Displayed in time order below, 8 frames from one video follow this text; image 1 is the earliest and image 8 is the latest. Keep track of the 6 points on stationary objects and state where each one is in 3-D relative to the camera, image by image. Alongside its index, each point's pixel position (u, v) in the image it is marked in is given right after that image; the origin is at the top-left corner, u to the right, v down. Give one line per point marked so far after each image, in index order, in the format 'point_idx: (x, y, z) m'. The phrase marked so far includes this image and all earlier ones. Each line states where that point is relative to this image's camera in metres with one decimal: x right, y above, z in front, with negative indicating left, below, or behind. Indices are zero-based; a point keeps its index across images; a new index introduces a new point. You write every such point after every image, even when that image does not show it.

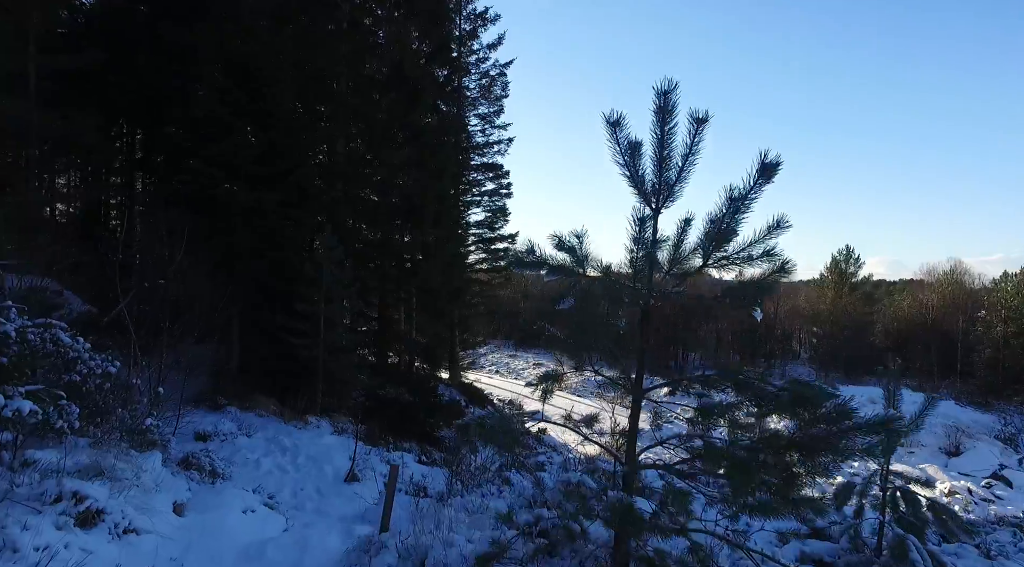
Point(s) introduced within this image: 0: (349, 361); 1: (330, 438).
0: (-3.2, -1.6, +13.4) m
1: (-3.0, -2.7, +11.6) m
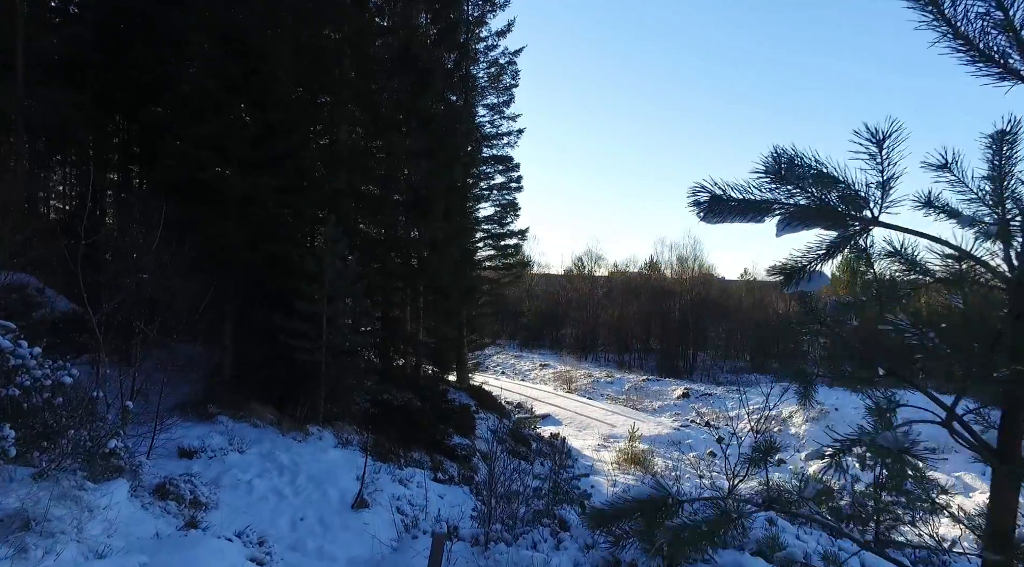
0: (-2.8, -1.5, +12.1) m
1: (-2.7, -2.6, +10.4) m
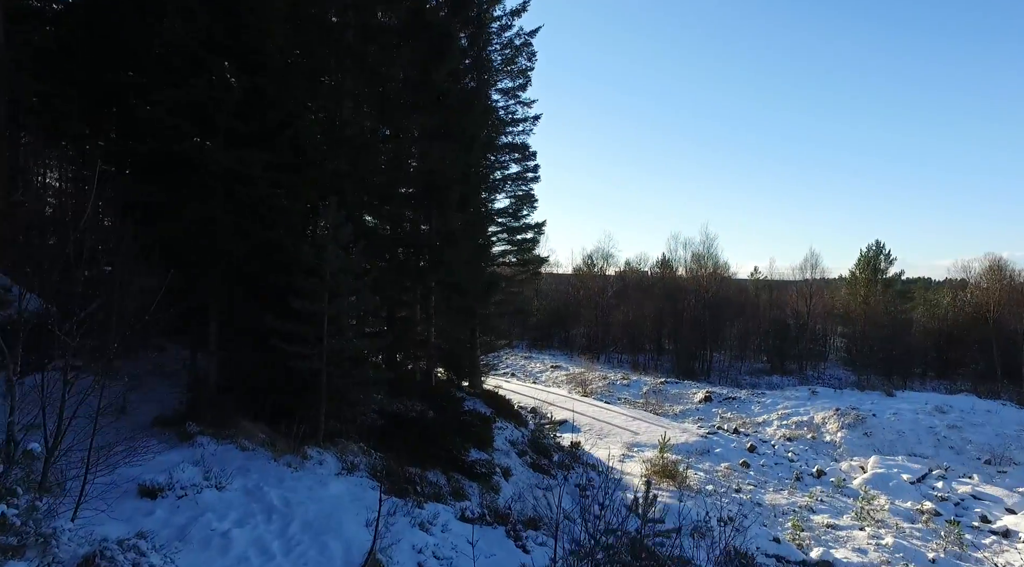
0: (-2.3, -1.4, +10.3) m
1: (-2.2, -2.5, +8.5) m
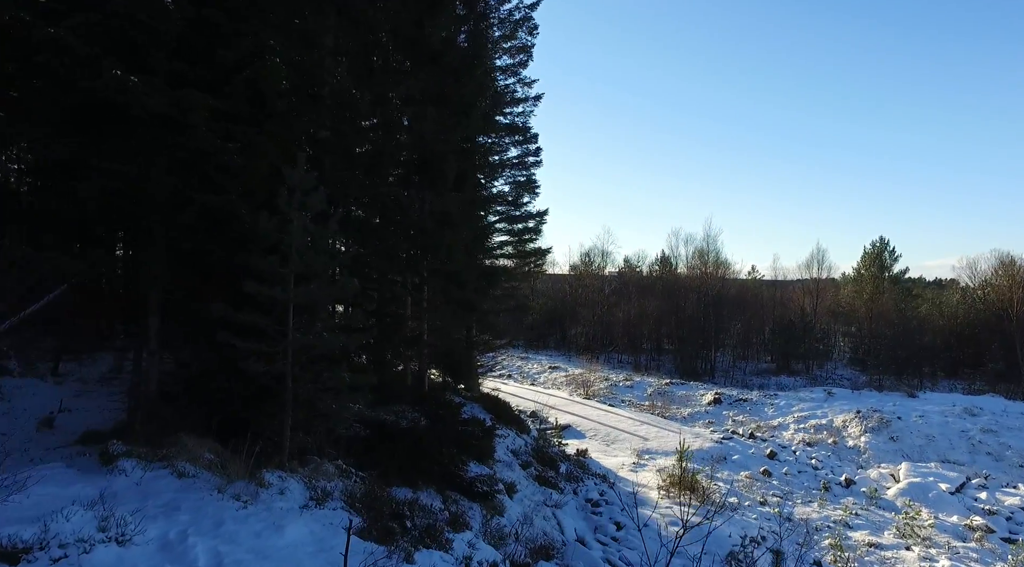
0: (-2.1, -1.2, +8.3) m
1: (-2.0, -2.3, +6.5) m
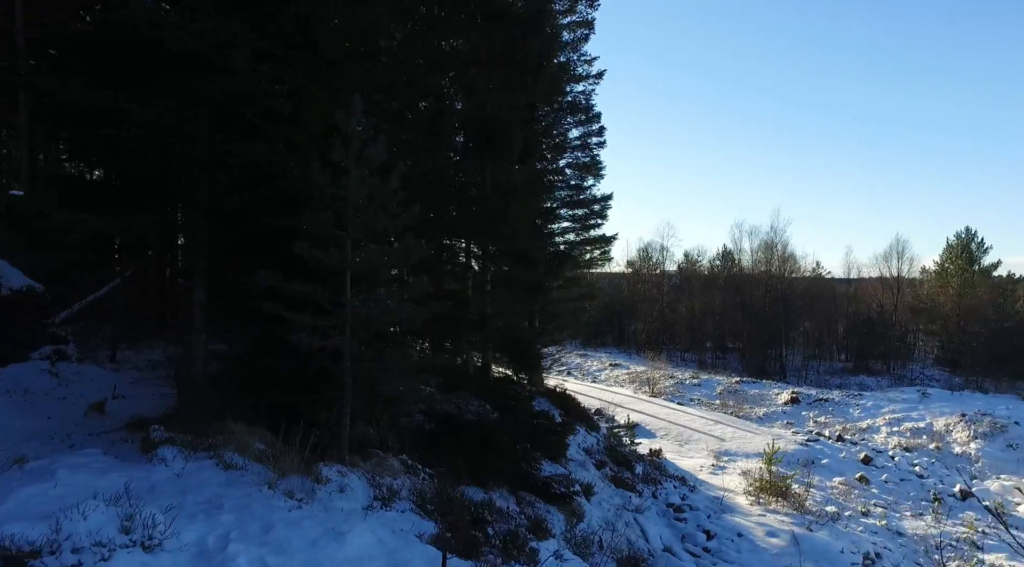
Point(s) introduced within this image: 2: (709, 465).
0: (-1.1, -0.8, +7.1) m
1: (-1.1, -1.9, +5.4) m
2: (+5.1, -4.7, +17.9) m
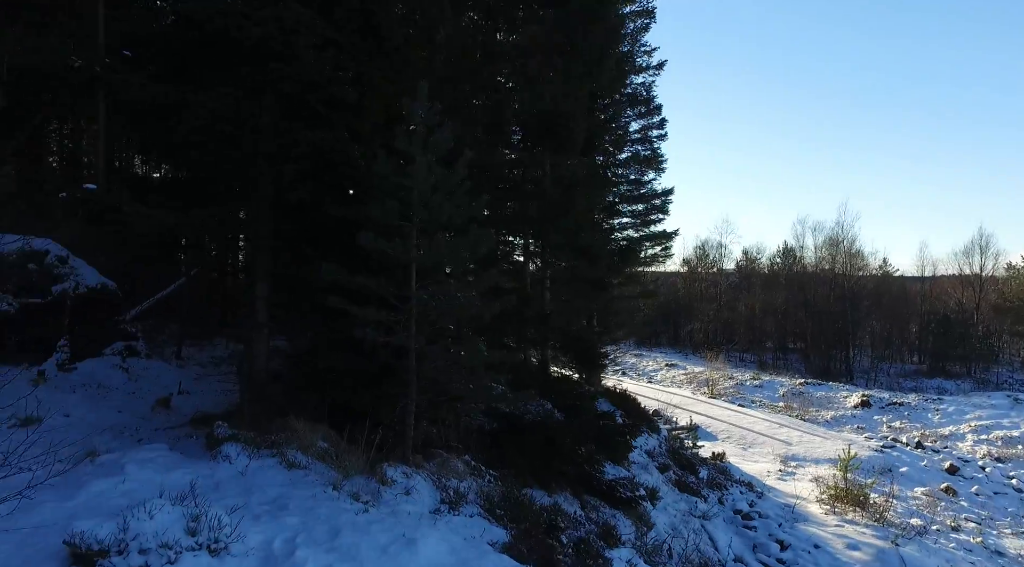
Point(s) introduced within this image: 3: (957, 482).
0: (-0.5, -0.8, +6.8) m
1: (-0.6, -1.8, +5.1) m
2: (+6.6, -4.6, +17.2) m
3: (+10.5, -5.1, +16.7) m
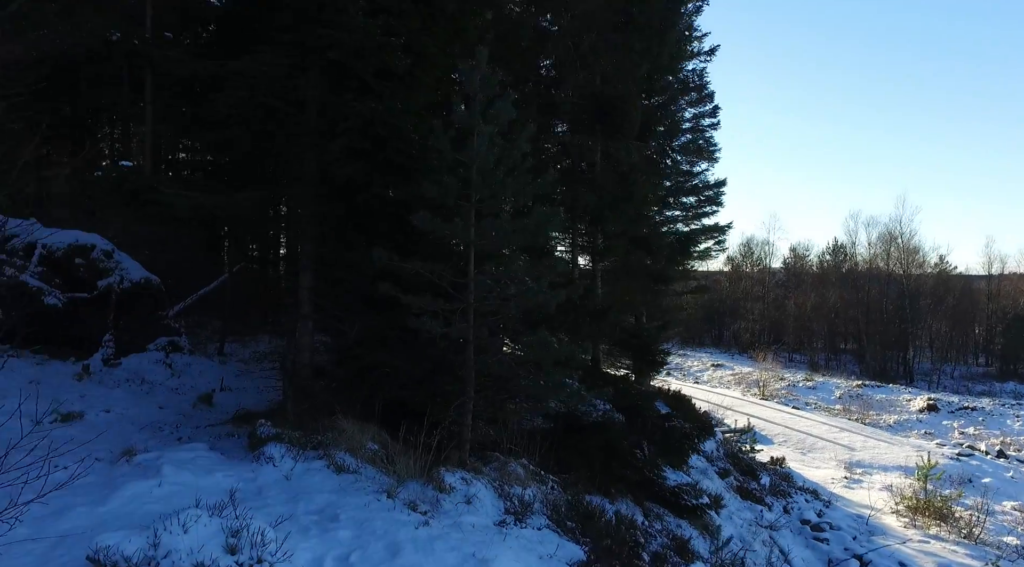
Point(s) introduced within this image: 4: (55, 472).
0: (+0.1, -0.7, +6.2) m
1: (-0.1, -1.7, +4.5) m
2: (+7.7, -4.5, +16.1) m
3: (+11.6, -5.0, +15.5) m
4: (-3.8, -1.6, +5.7) m
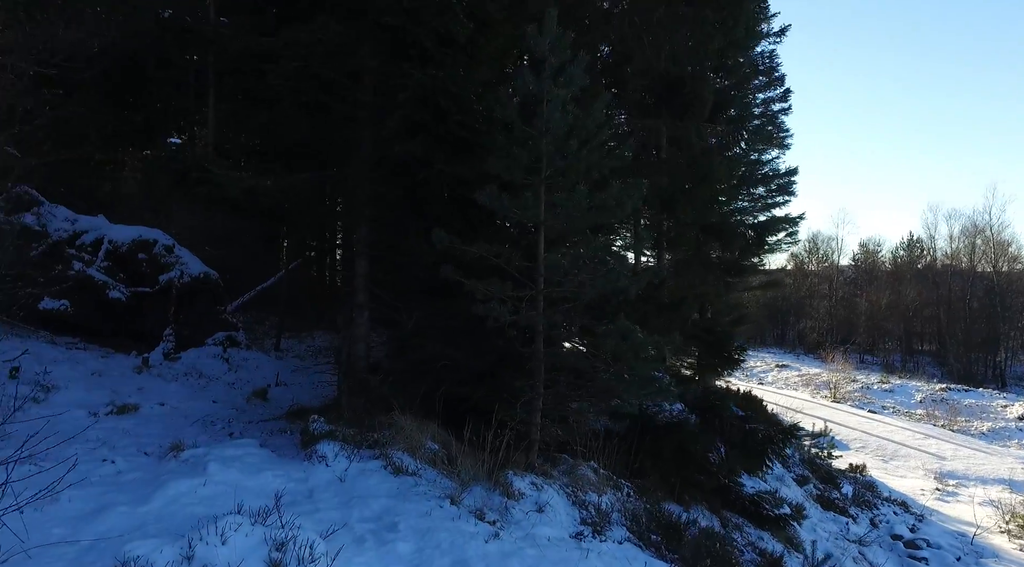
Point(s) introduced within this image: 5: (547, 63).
0: (+0.7, -0.5, +5.6) m
1: (+0.4, -1.6, +3.9) m
2: (+9.0, -4.4, +14.9) m
3: (+12.9, -4.9, +14.0) m
4: (-3.2, -1.4, +5.4) m
5: (+0.3, +1.7, +5.4) m
